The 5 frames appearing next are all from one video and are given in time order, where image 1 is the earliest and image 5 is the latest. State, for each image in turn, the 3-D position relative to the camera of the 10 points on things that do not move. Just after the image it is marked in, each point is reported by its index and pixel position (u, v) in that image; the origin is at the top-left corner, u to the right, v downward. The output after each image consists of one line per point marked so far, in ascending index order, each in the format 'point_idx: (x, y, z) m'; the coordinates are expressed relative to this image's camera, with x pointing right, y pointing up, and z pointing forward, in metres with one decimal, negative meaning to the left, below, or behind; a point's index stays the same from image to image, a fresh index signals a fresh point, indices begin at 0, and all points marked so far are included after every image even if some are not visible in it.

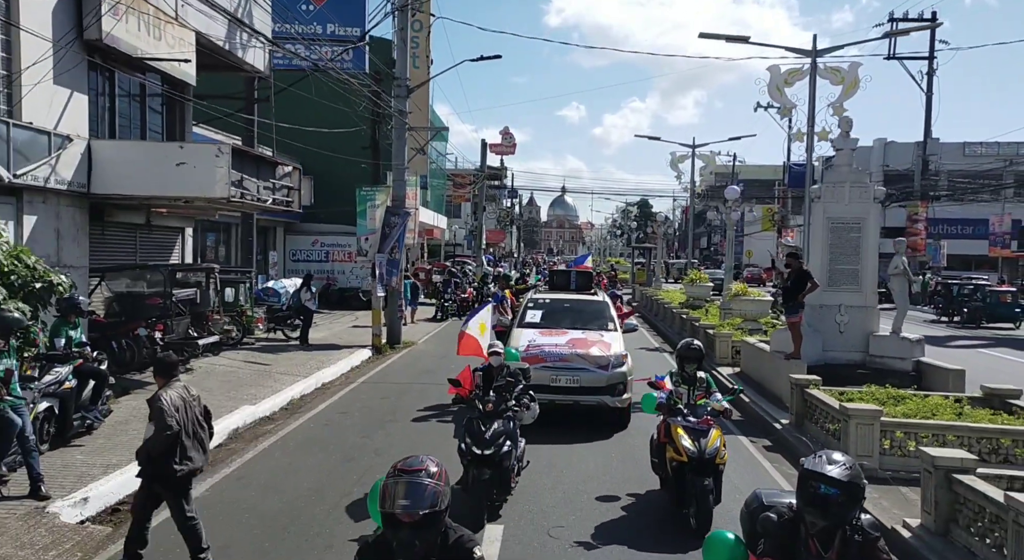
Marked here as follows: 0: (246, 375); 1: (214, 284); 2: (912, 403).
0: (-4.4, -1.5, +14.1) m
1: (-5.4, 0.0, +15.3) m
2: (+4.7, -1.4, +9.9) m
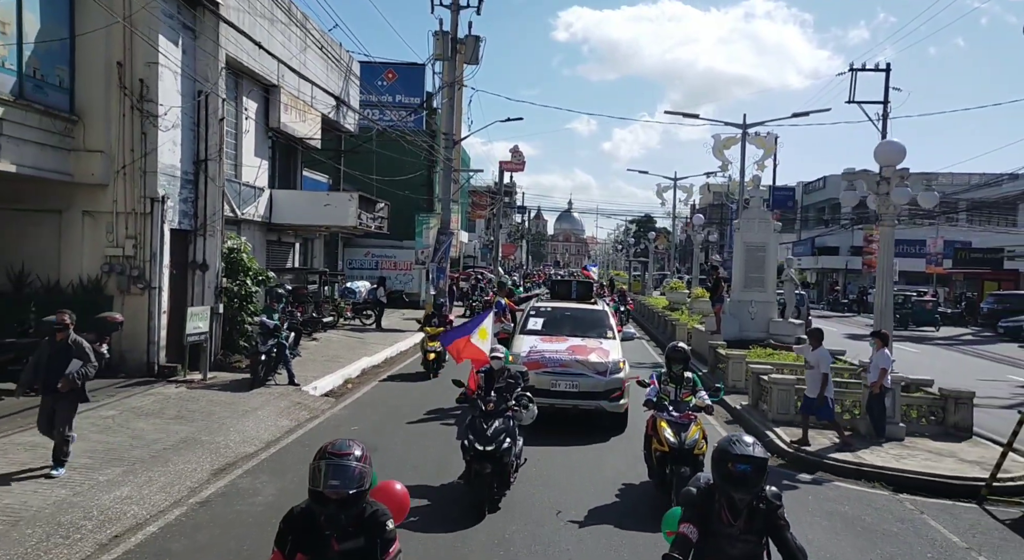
0: (-4.0, -1.5, +20.8) m
1: (-4.9, 0.0, +22.1) m
2: (+5.1, -1.5, +16.7) m
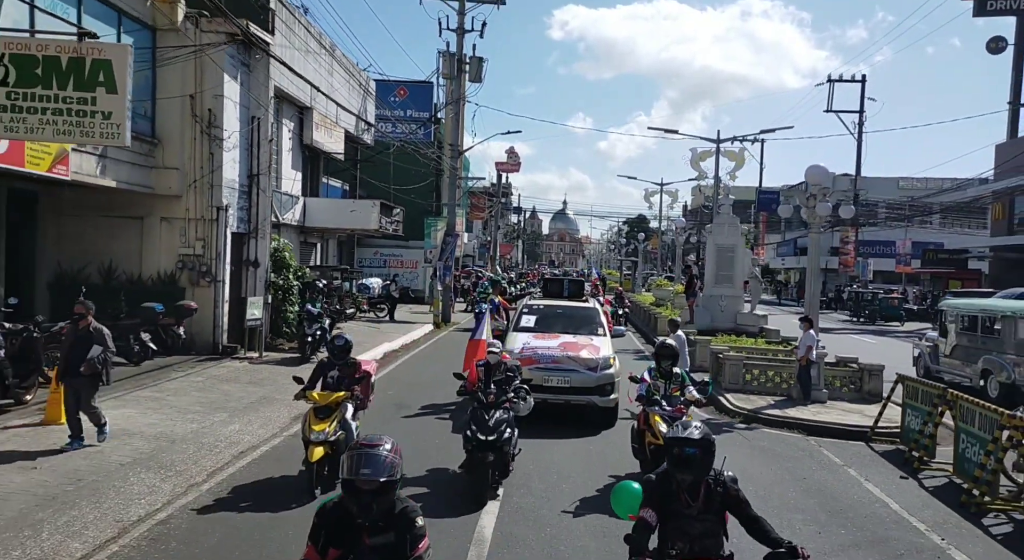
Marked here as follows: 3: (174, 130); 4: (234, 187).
0: (-4.0, -1.4, +23.7) m
1: (-4.9, +0.1, +25.0) m
2: (+5.2, -1.4, +19.6) m
3: (-6.4, +2.8, +16.1) m
4: (-5.5, +1.9, +16.9) m
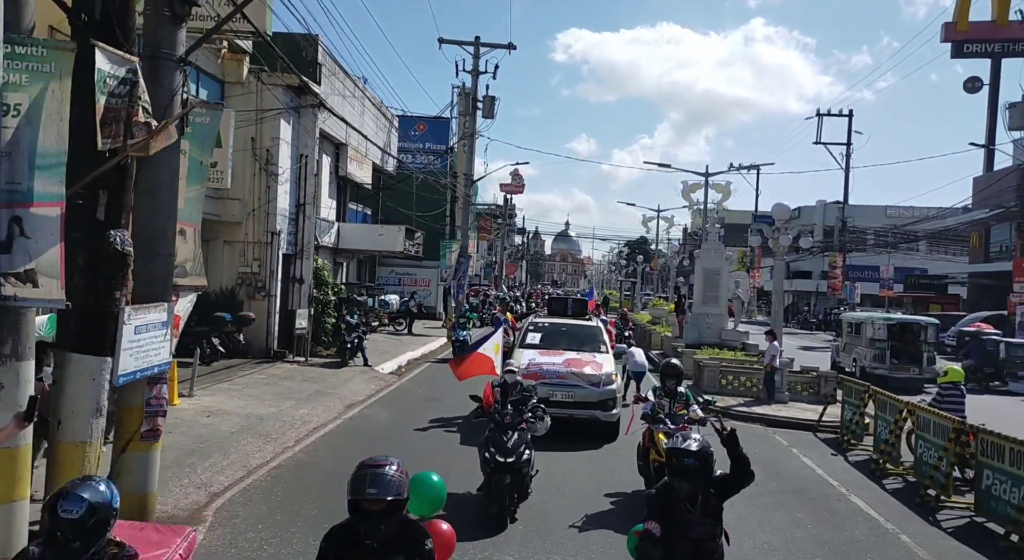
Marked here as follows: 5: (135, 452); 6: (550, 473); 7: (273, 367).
0: (-3.7, -1.9, +26.4) m
1: (-4.6, -0.5, +27.7) m
2: (+5.4, -1.9, +22.3) m
3: (-6.1, +2.5, +18.9) m
4: (-5.3, +1.5, +19.7) m
5: (-3.1, -1.4, +6.9) m
6: (+0.5, -2.5, +11.0) m
7: (-5.0, -1.8, +17.8) m
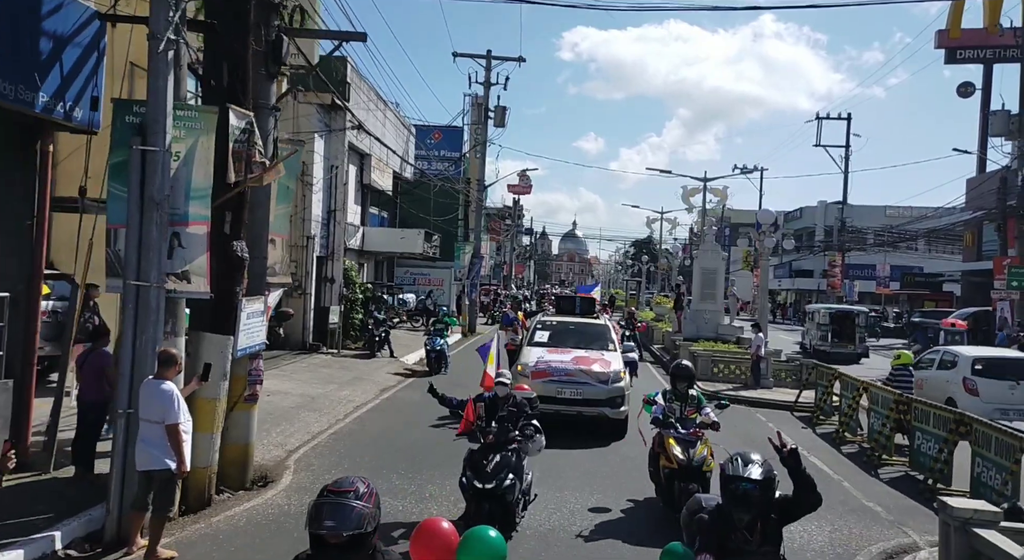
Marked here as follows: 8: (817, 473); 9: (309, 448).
0: (-3.3, -1.9, +28.4) m
1: (-4.3, -0.4, +29.8) m
2: (+5.8, -1.9, +24.2) m
3: (-5.8, +2.5, +21.0) m
4: (-4.9, +1.5, +21.7) m
5: (-2.9, -1.4, +9.0) m
6: (+0.7, -2.4, +13.0) m
7: (-4.7, -1.8, +19.9) m
8: (+3.9, -2.5, +11.0) m
9: (-2.6, -2.1, +10.8) m
